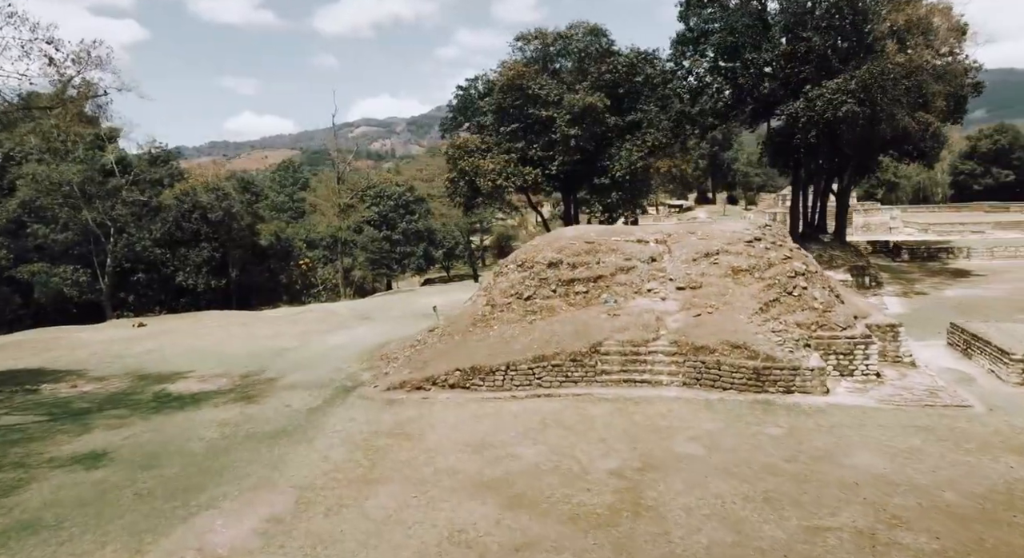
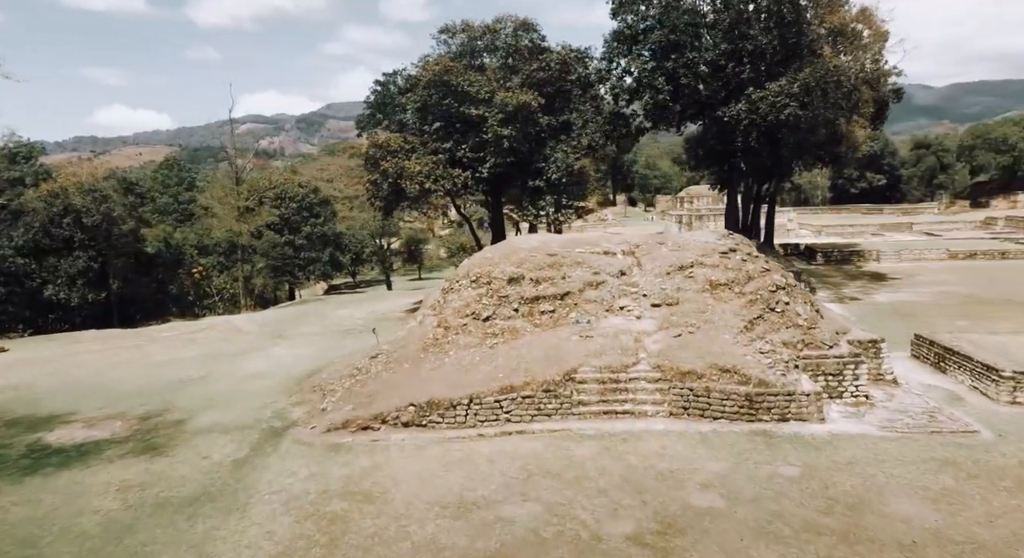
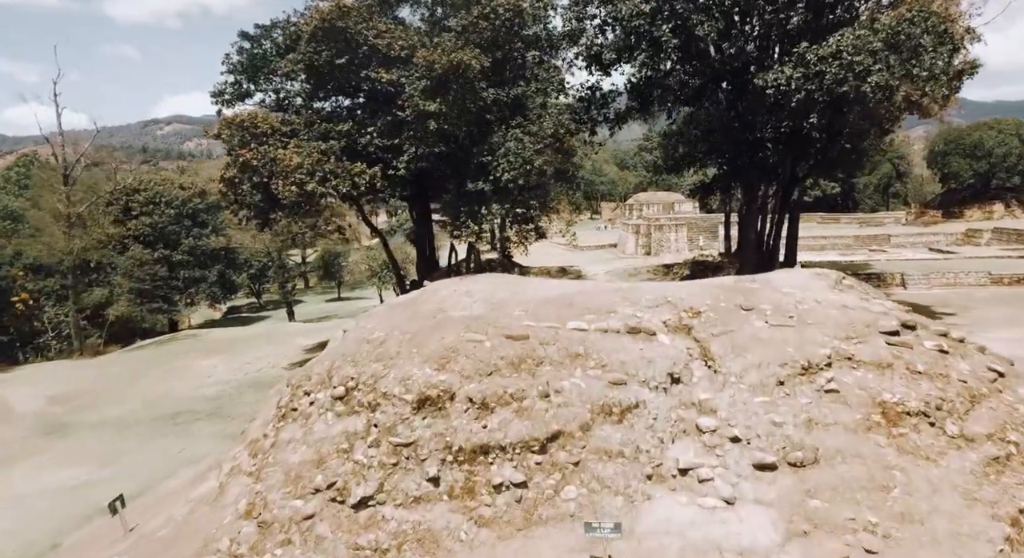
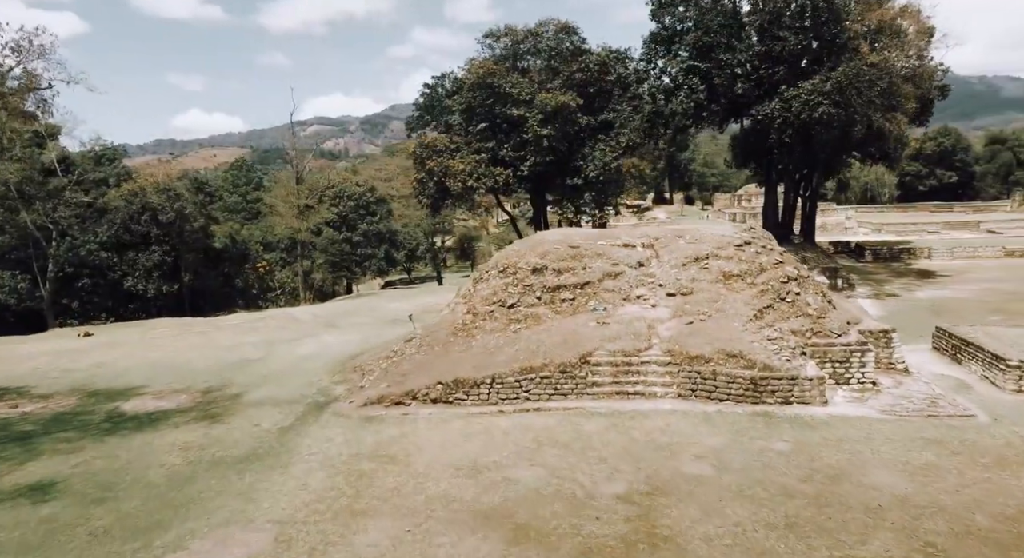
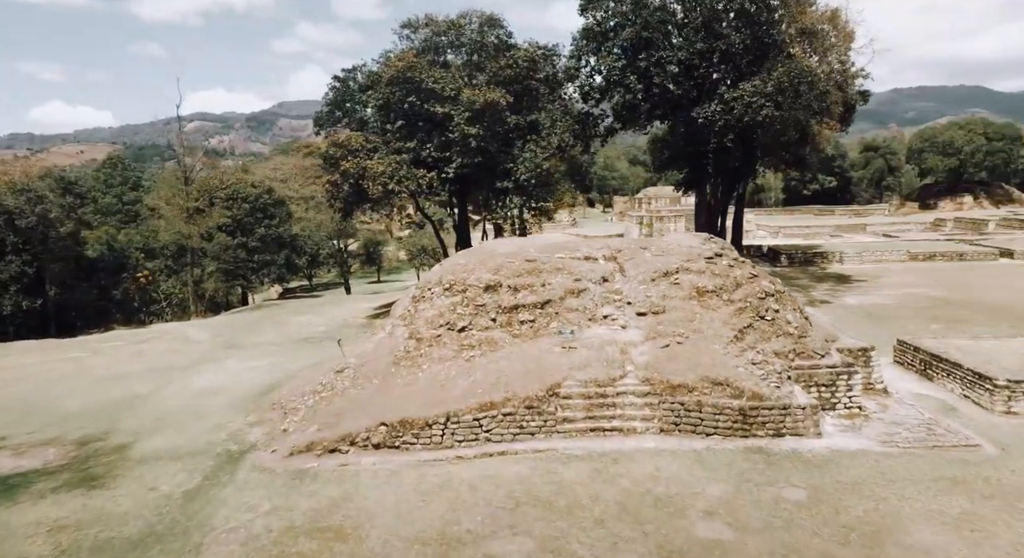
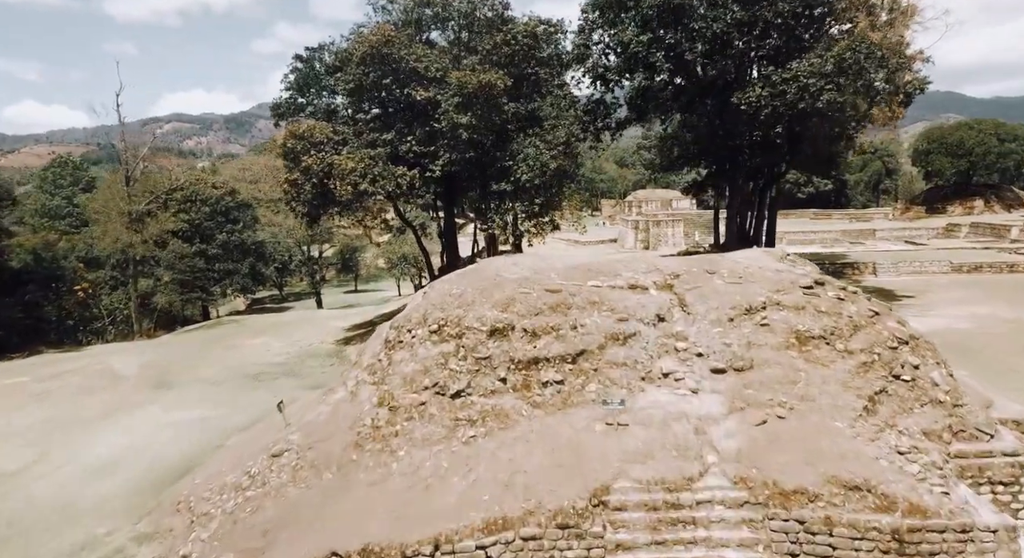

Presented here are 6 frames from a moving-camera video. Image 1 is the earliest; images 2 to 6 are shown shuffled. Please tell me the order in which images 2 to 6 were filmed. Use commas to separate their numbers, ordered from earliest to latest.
4, 2, 5, 6, 3
